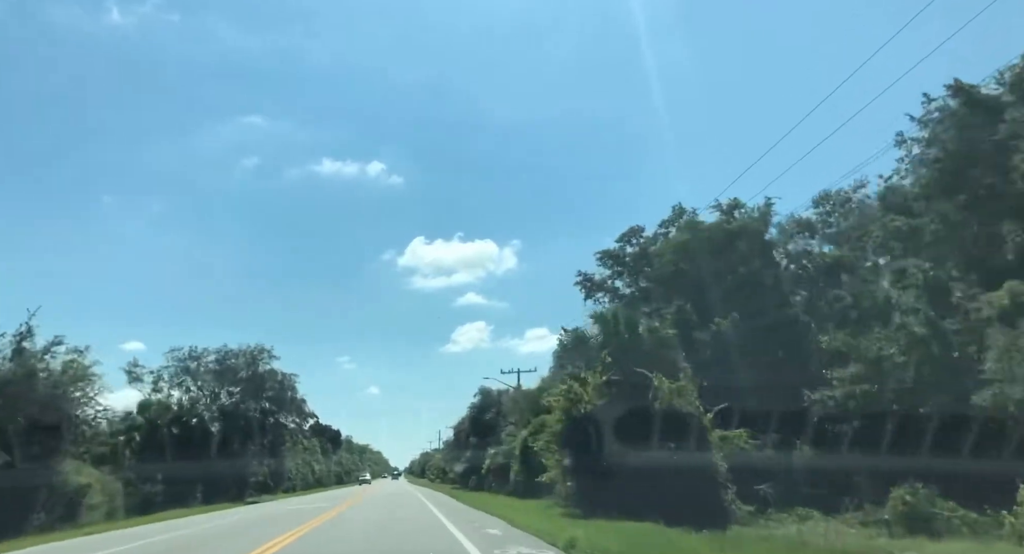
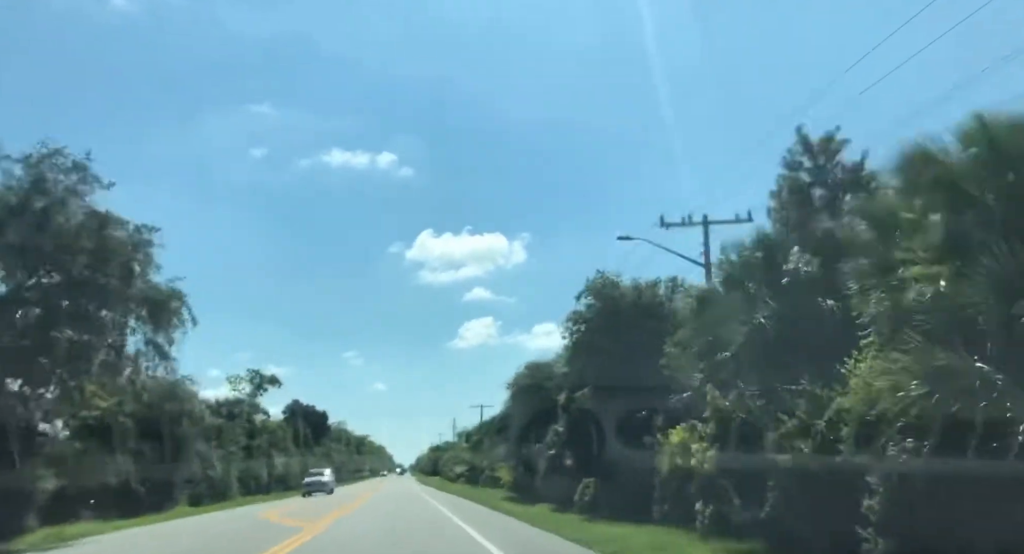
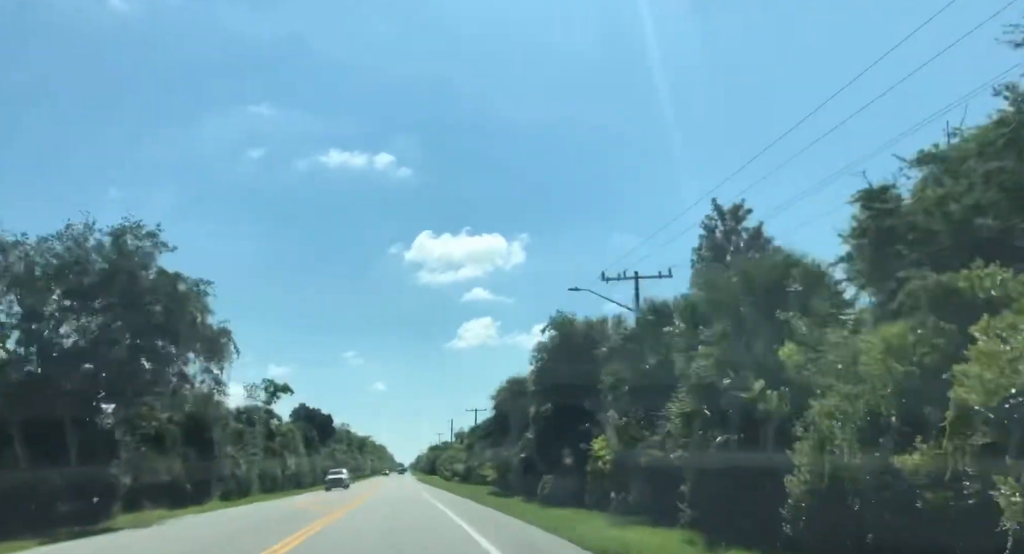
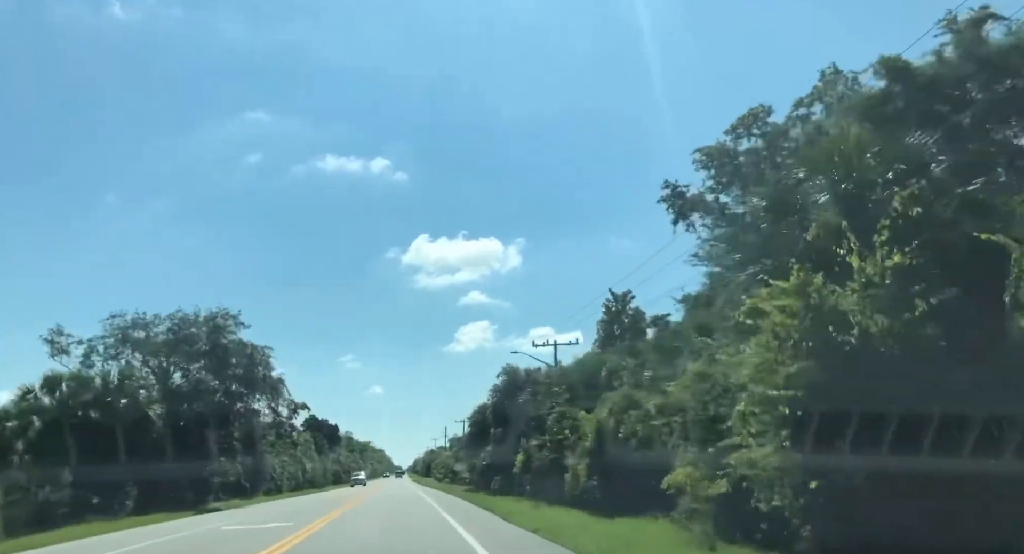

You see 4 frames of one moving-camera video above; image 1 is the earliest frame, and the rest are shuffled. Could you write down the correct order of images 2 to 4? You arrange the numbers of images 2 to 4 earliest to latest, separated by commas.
4, 3, 2
